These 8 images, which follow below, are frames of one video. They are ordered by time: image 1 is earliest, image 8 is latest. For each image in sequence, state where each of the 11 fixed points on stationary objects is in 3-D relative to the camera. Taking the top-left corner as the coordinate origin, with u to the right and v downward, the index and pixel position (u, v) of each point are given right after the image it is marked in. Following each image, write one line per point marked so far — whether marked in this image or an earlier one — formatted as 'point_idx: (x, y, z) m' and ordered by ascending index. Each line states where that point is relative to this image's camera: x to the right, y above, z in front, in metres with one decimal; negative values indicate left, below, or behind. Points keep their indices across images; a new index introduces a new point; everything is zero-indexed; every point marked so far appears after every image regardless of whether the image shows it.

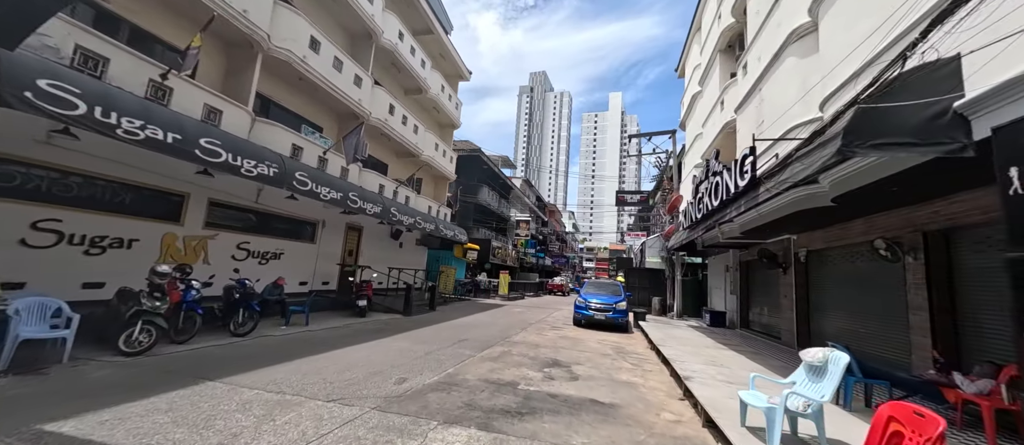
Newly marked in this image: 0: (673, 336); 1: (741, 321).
0: (+4.8, -3.3, +10.4) m
1: (+8.5, -3.6, +12.9) m
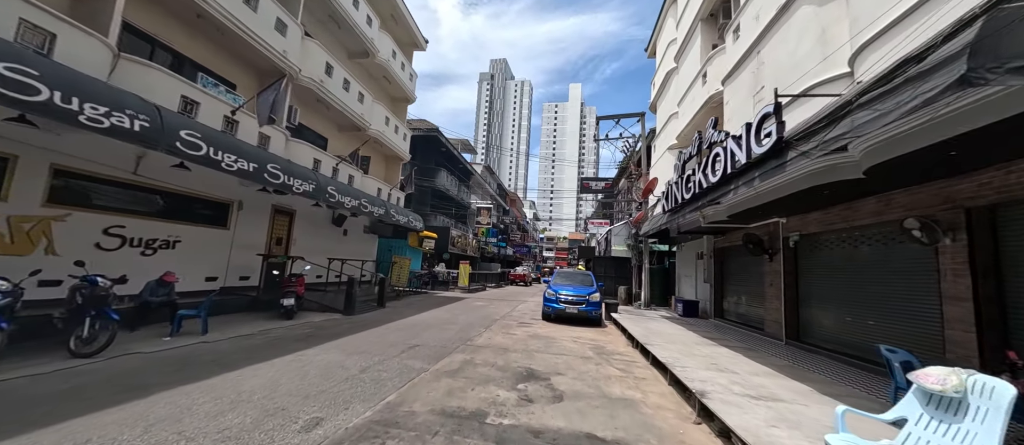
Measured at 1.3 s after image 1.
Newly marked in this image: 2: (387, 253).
0: (+3.8, -2.9, +9.4) m
1: (+7.2, -3.1, +12.4) m
2: (-6.9, -1.7, +19.4) m
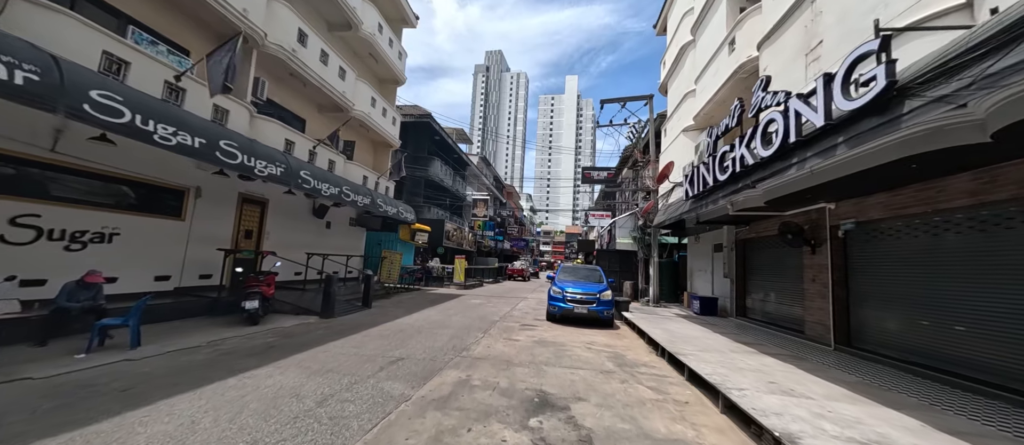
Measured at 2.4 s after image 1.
0: (+3.9, -2.6, +8.2) m
1: (+7.2, -2.7, +11.2) m
2: (-7.0, -1.3, +18.0) m
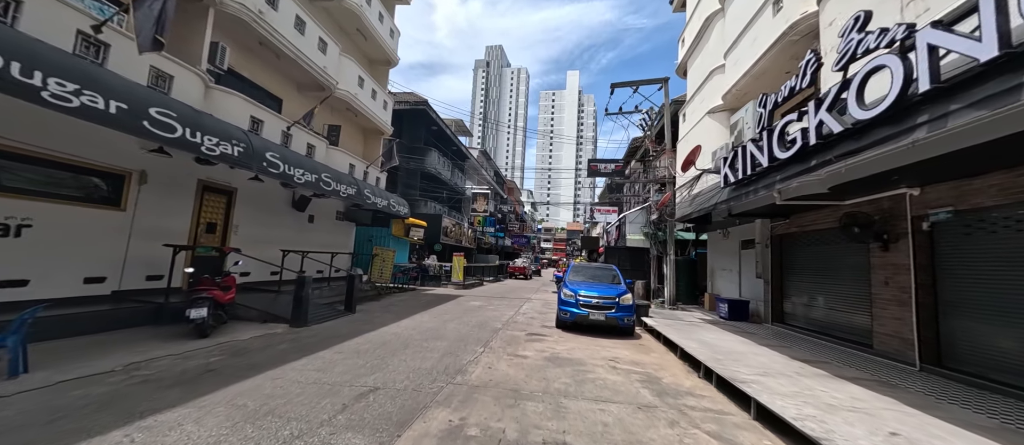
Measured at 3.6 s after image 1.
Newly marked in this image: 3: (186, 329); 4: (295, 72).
0: (+4.0, -2.4, +6.8) m
1: (+7.3, -2.5, +9.8) m
2: (-6.9, -1.0, +16.6) m
3: (-6.0, -2.0, +6.5) m
4: (-6.5, +4.5, +10.5) m
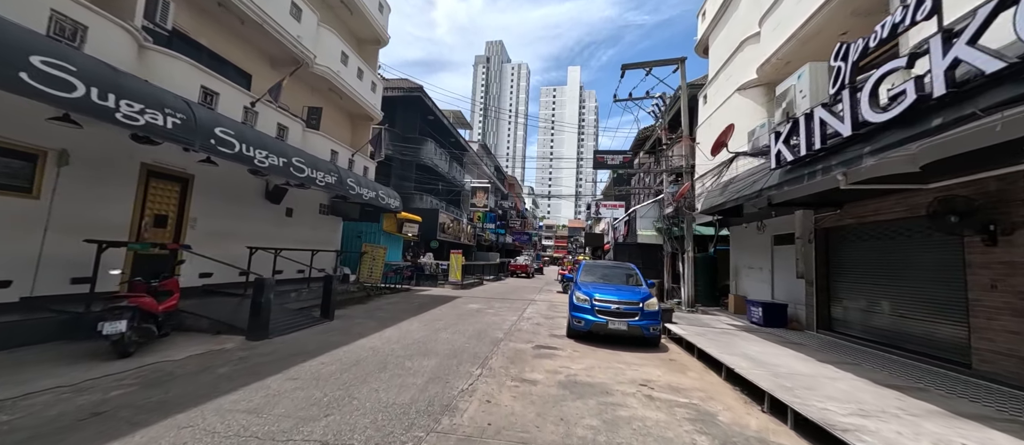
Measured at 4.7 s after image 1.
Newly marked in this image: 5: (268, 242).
0: (+4.0, -2.2, +5.4) m
1: (+7.4, -2.3, +8.4) m
2: (-6.8, -0.8, +15.3) m
3: (-6.0, -1.8, +5.1) m
4: (-6.5, +4.7, +9.1) m
5: (-7.2, -0.6, +10.3) m
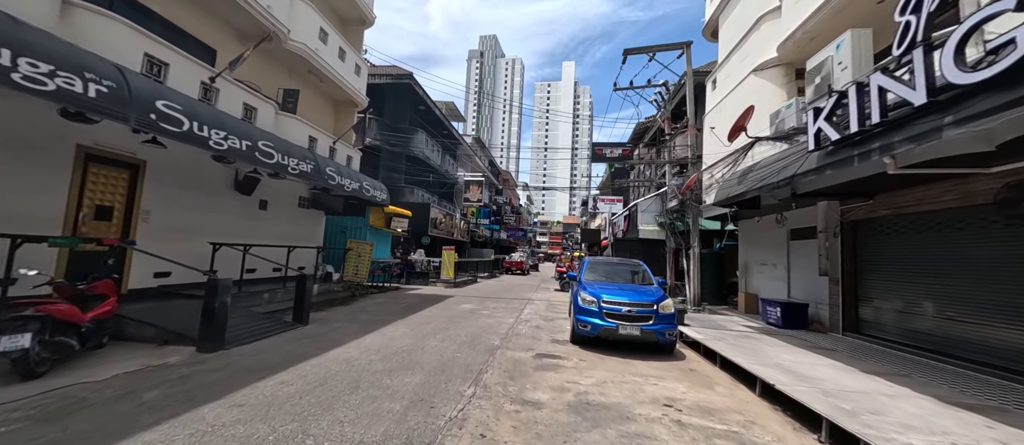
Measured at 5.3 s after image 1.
0: (+4.0, -2.1, +4.6) m
1: (+7.3, -2.2, +7.7) m
2: (-7.0, -0.6, +14.3) m
3: (-6.0, -1.7, +4.2) m
4: (-6.6, +4.9, +8.1) m
5: (-7.3, -0.4, +9.3) m
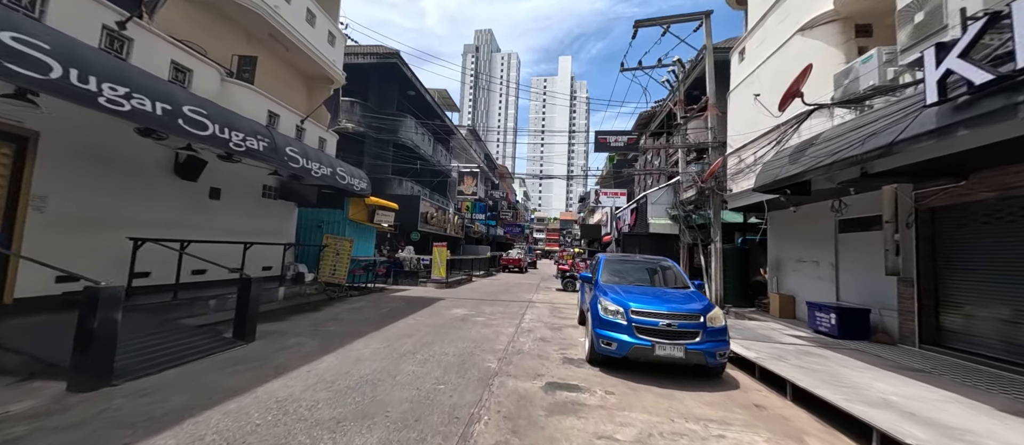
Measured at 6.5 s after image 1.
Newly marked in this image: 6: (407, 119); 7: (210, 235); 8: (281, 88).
0: (+4.1, -1.9, +3.2) m
1: (+7.3, -1.9, +6.2) m
2: (-7.0, -0.3, +12.7) m
3: (-5.9, -1.5, +2.6) m
4: (-6.6, +5.1, +6.5) m
5: (-7.3, -0.2, +7.7) m
6: (-5.4, +5.3, +18.3) m
7: (-7.2, -0.2, +8.4) m
8: (-6.6, +3.8, +10.1) m
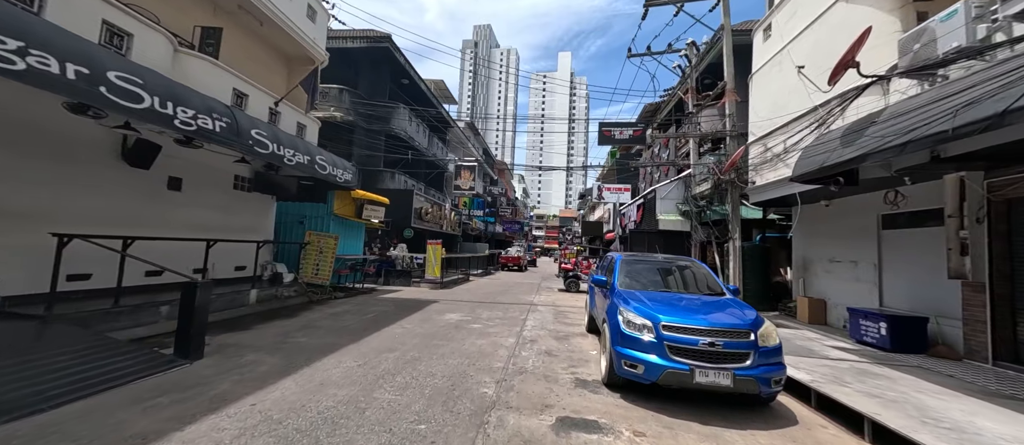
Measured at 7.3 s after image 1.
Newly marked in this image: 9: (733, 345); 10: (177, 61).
0: (+4.1, -1.8, +2.2) m
1: (+7.3, -1.8, +5.3) m
2: (-7.1, -0.2, +11.7) m
3: (-5.9, -1.5, +1.6) m
4: (-6.6, +5.2, +5.4) m
5: (-7.3, -0.1, +6.7) m
6: (-5.4, +5.5, +17.2) m
7: (-7.2, -0.1, +7.4) m
8: (-6.6, +4.0, +9.0) m
9: (+2.4, -1.3, +3.8) m
10: (-6.1, +3.0, +6.5) m
